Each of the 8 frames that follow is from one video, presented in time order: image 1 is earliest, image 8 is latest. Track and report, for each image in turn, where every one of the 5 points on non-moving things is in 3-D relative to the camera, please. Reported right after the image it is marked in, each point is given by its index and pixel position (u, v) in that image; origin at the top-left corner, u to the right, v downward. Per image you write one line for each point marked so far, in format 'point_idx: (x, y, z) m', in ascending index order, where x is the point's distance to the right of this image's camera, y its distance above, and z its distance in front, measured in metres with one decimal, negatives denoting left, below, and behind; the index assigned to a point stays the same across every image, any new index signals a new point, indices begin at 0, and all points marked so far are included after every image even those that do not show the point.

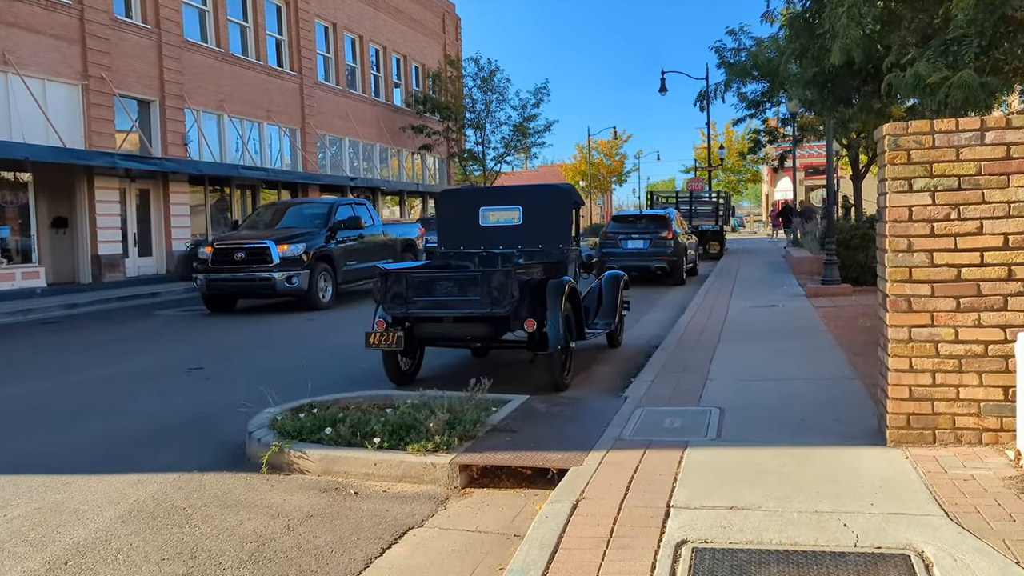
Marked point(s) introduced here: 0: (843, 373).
0: (+2.8, -0.7, +7.2) m
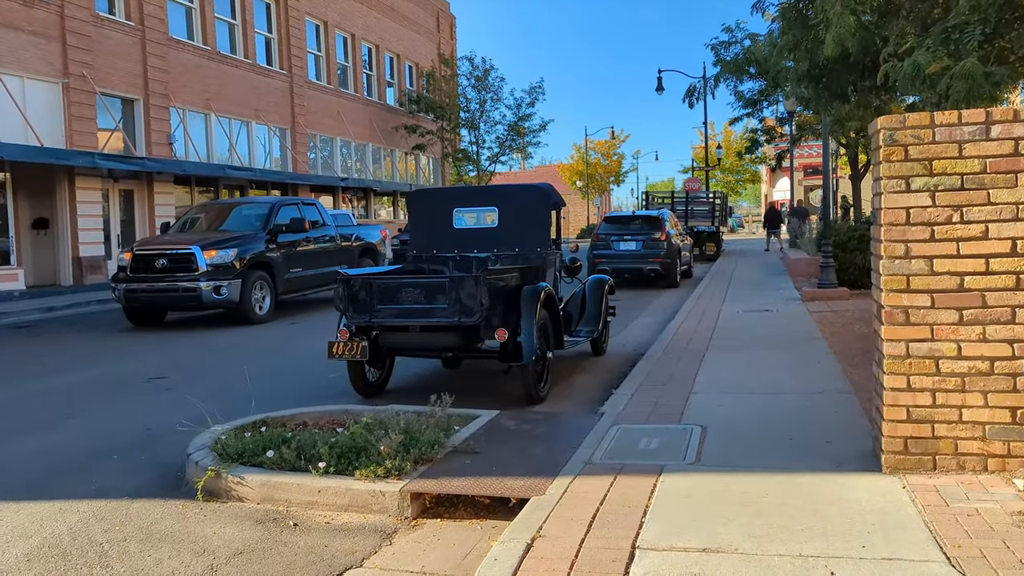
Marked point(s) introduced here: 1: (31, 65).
0: (+2.6, -0.8, +6.7) m
1: (-11.2, +5.2, +19.8) m
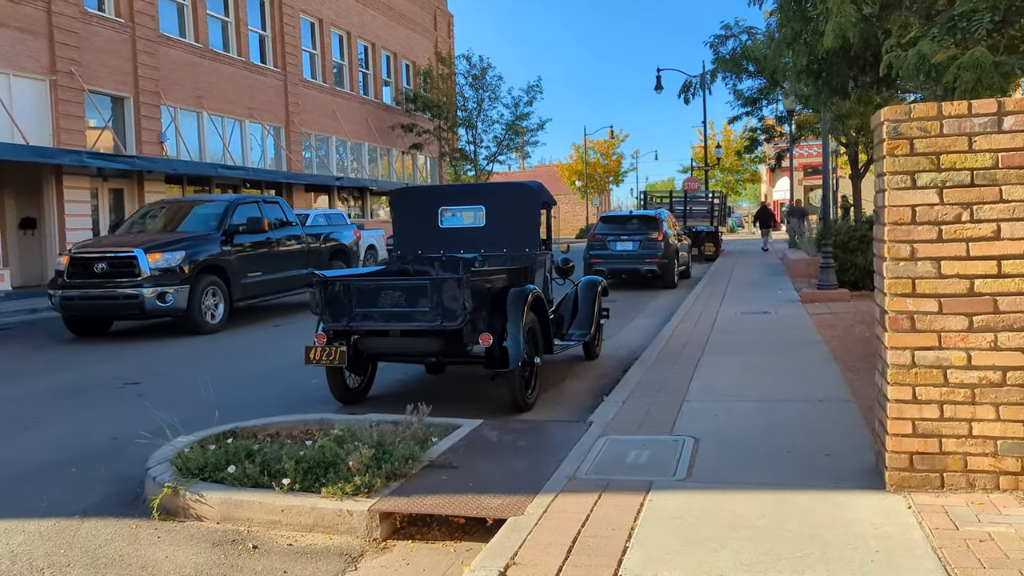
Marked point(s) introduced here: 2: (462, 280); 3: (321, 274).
0: (+2.5, -0.8, +6.4) m
1: (-11.3, +5.2, +19.5) m
2: (-0.3, +0.1, +6.4) m
3: (-1.5, +0.1, +6.6) m
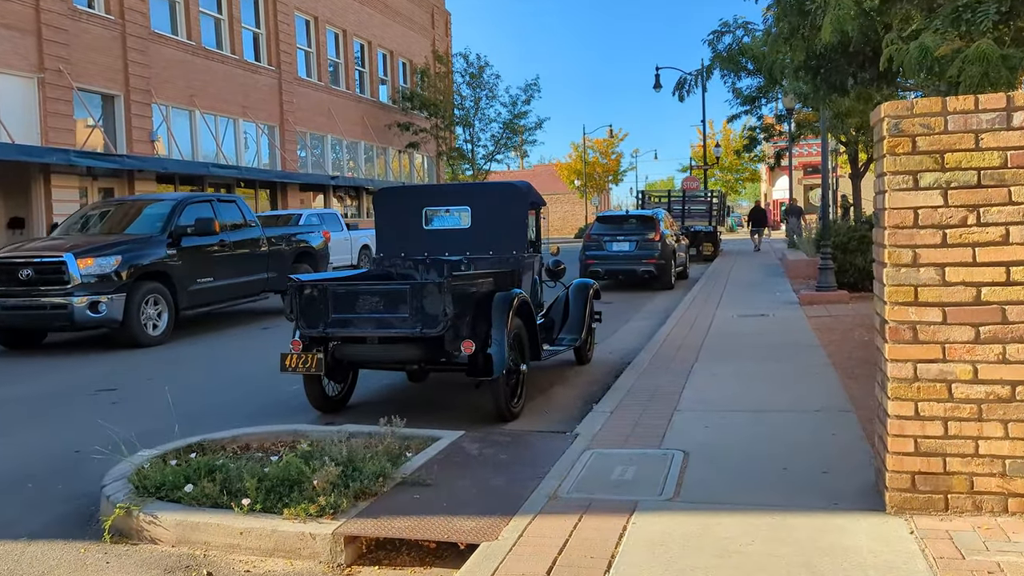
0: (+2.3, -0.8, +6.1) m
1: (-11.4, +5.2, +19.2) m
2: (-0.5, 0.0, +6.1) m
3: (-1.6, +0.1, +6.4) m
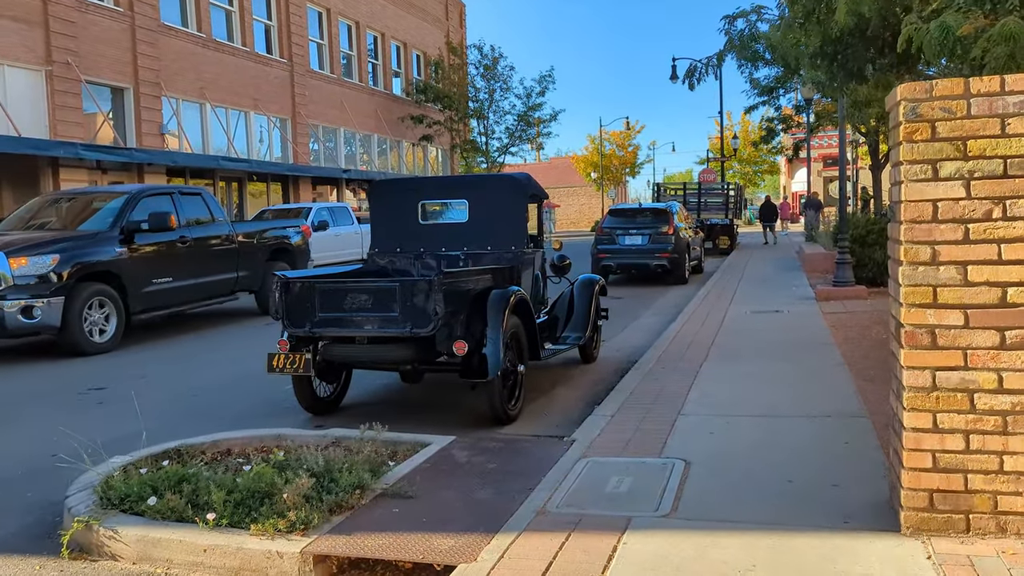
0: (+2.3, -0.8, +5.8) m
1: (-11.2, +5.3, +19.1) m
2: (-0.5, +0.1, +5.8) m
3: (-1.6, +0.1, +6.1) m
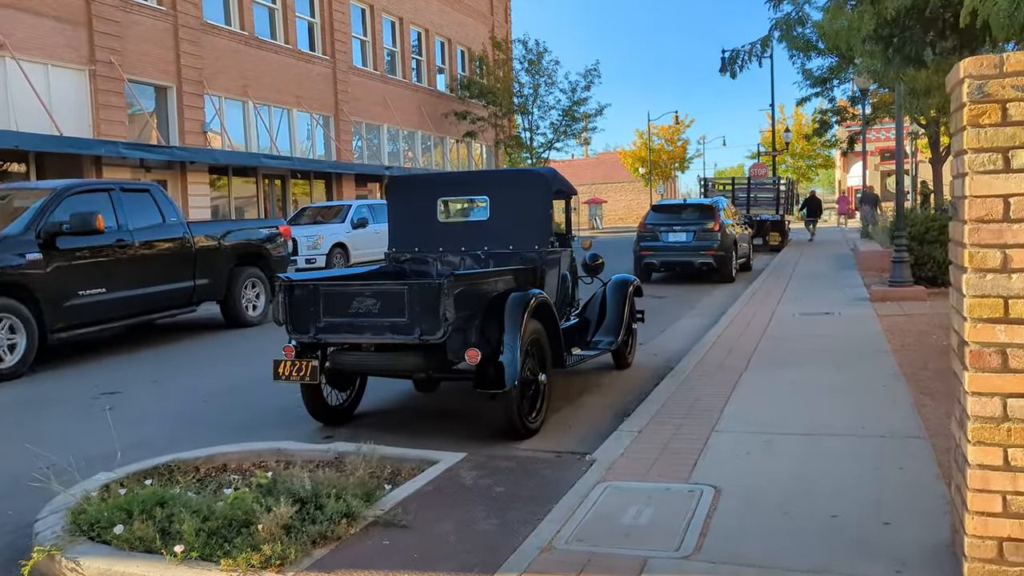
0: (+2.4, -0.9, +5.2) m
1: (-10.3, +5.3, +19.2) m
2: (-0.4, 0.0, +5.4) m
3: (-1.5, +0.1, +5.7) m
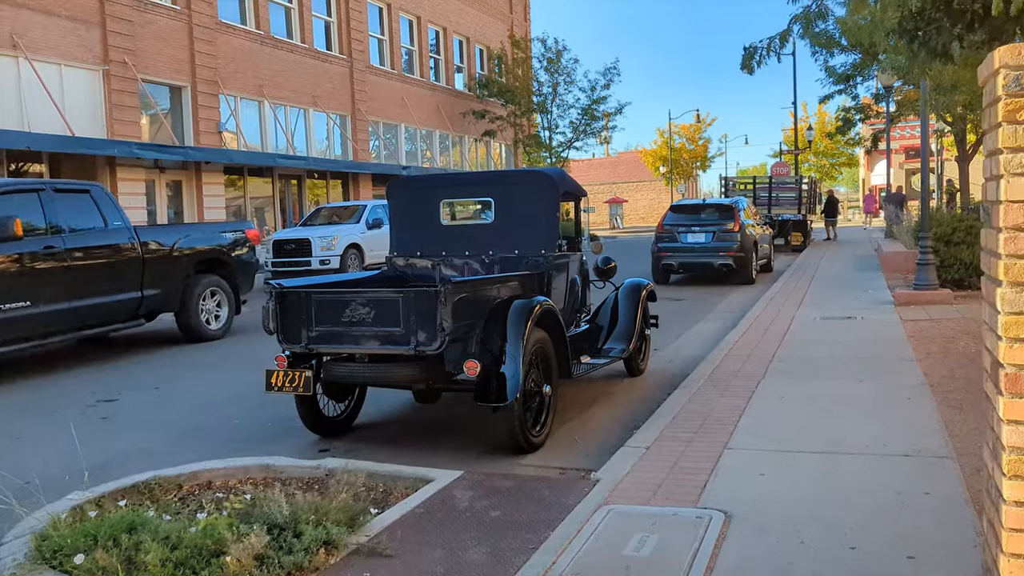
0: (+2.4, -0.9, +4.9) m
1: (-10.0, +5.3, +19.2) m
2: (-0.4, 0.0, +5.1) m
3: (-1.5, 0.0, +5.5) m
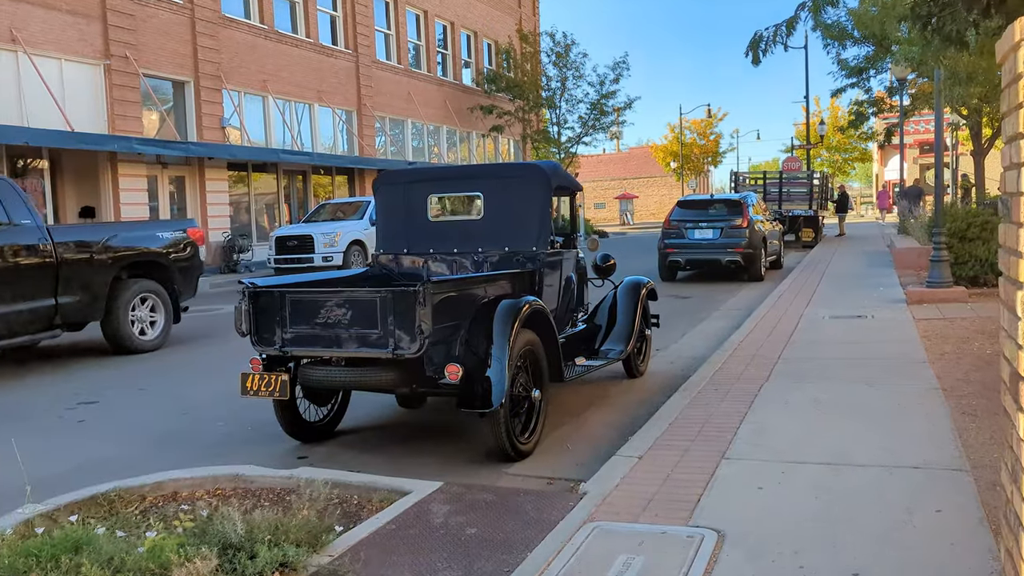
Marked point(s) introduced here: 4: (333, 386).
0: (+2.3, -0.9, +4.5) m
1: (-9.9, +5.4, +19.0) m
2: (-0.5, 0.0, +4.8) m
3: (-1.6, 0.0, +5.2) m
4: (-1.1, -0.6, +5.1) m
